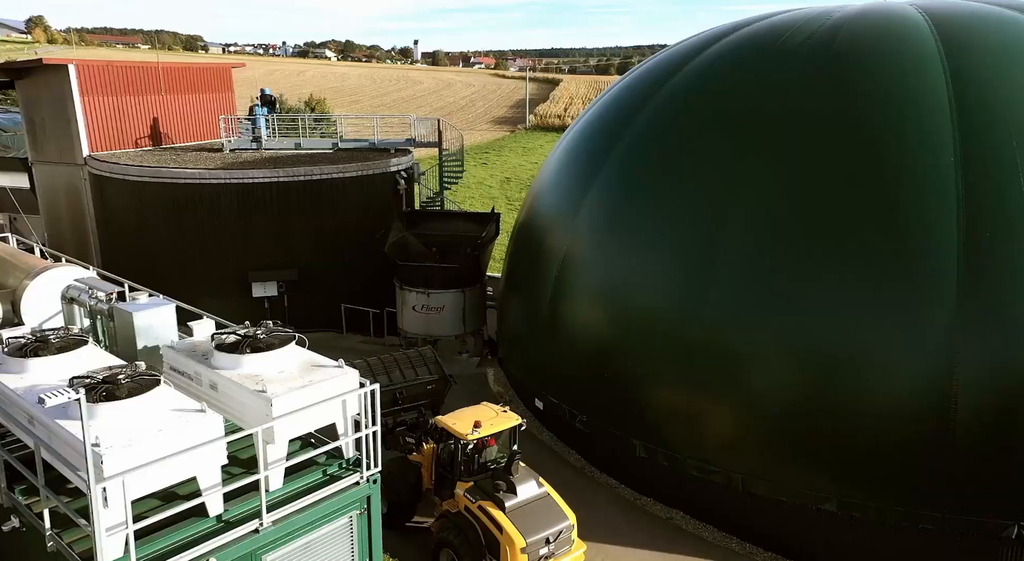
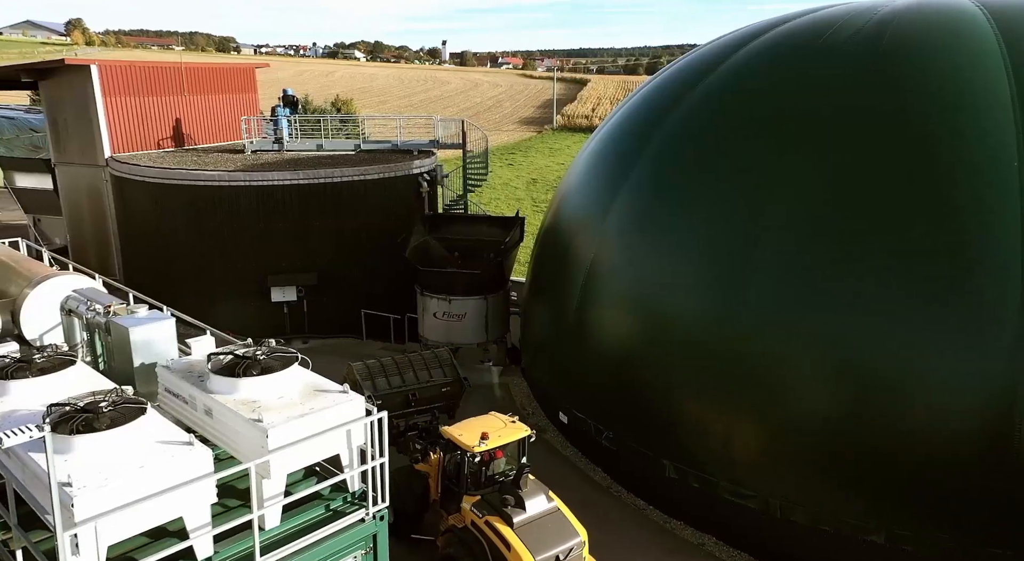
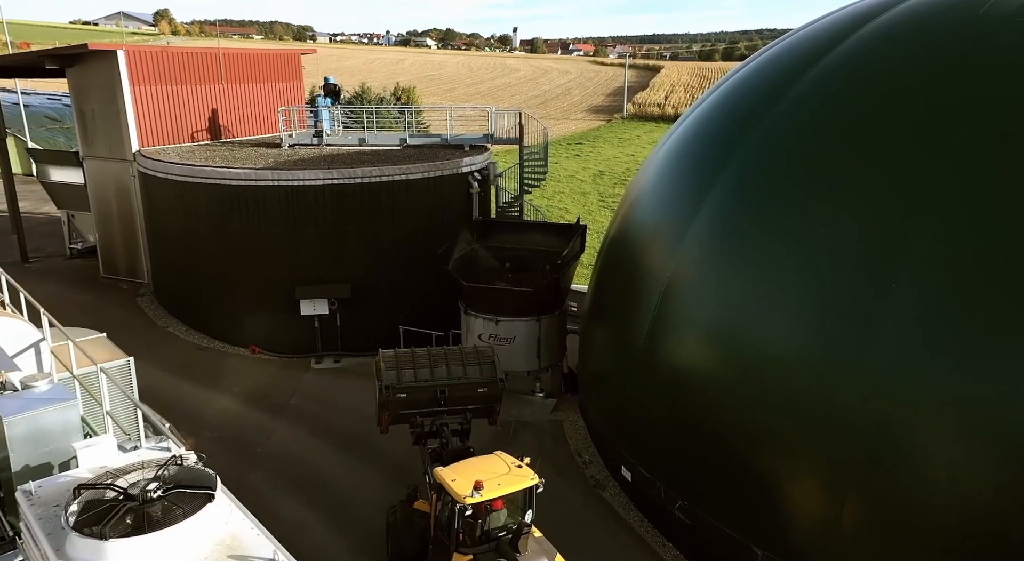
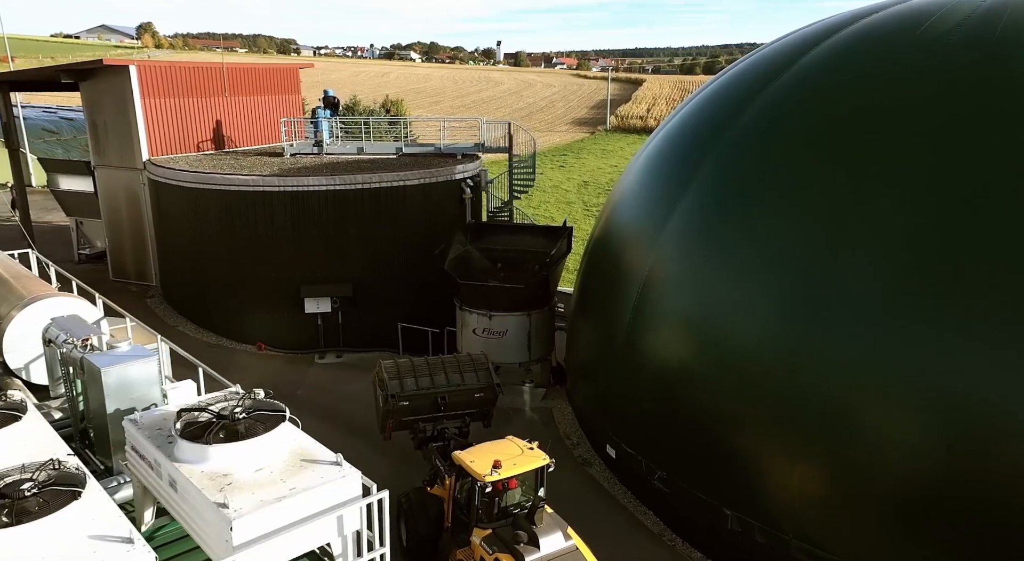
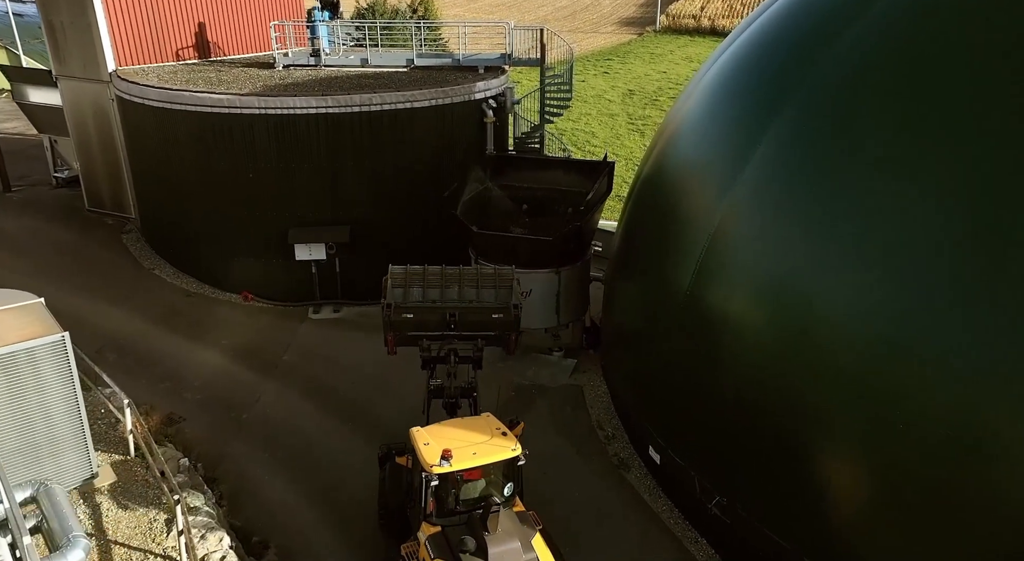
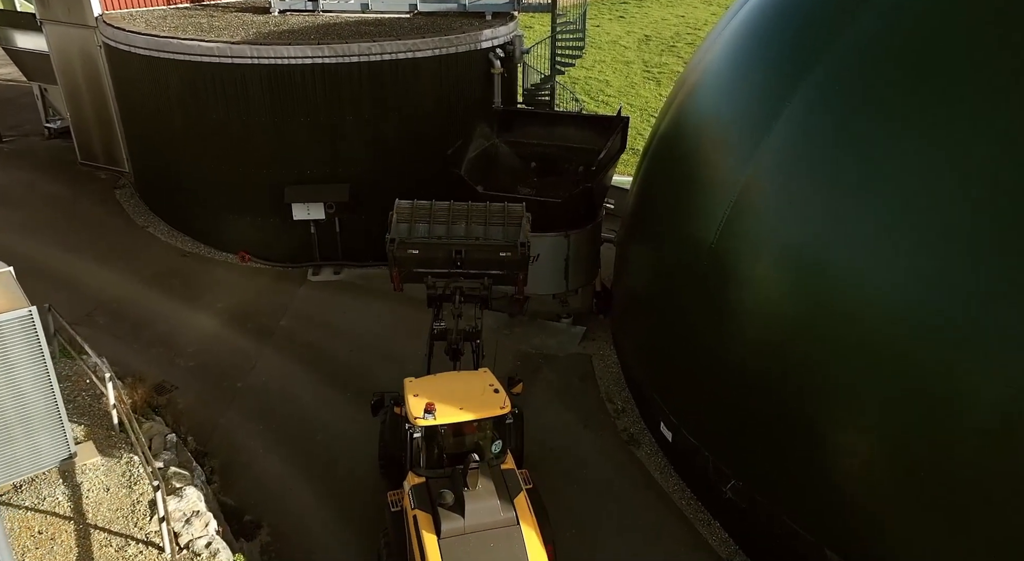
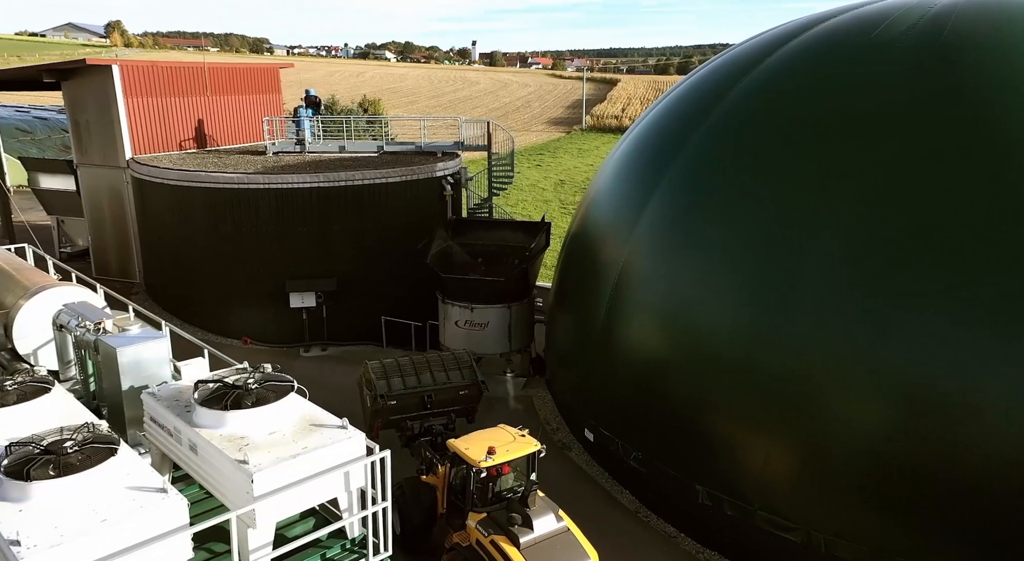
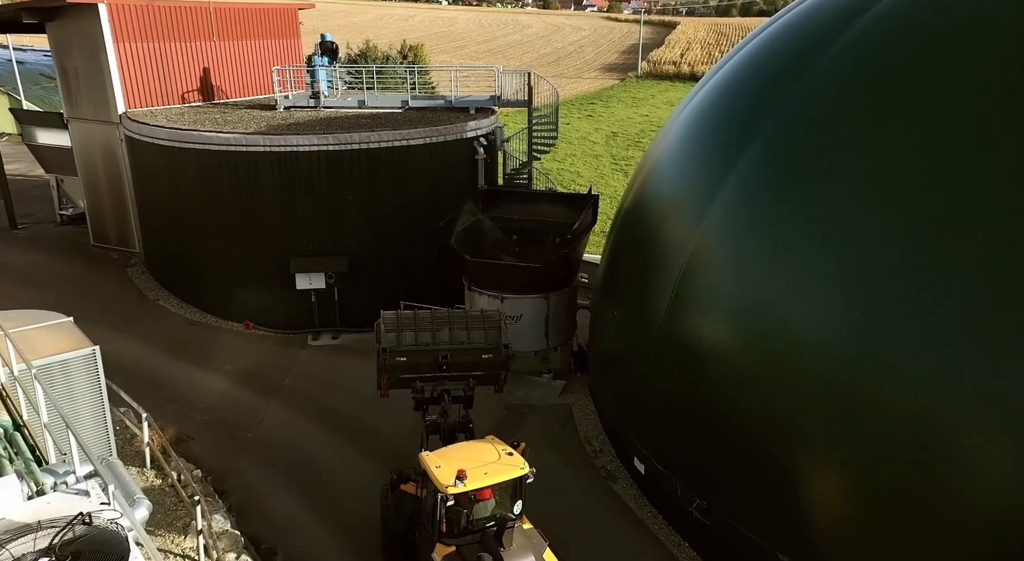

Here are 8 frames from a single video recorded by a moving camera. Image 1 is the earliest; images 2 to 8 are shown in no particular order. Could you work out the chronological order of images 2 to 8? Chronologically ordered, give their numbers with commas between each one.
2, 7, 4, 3, 8, 5, 6
